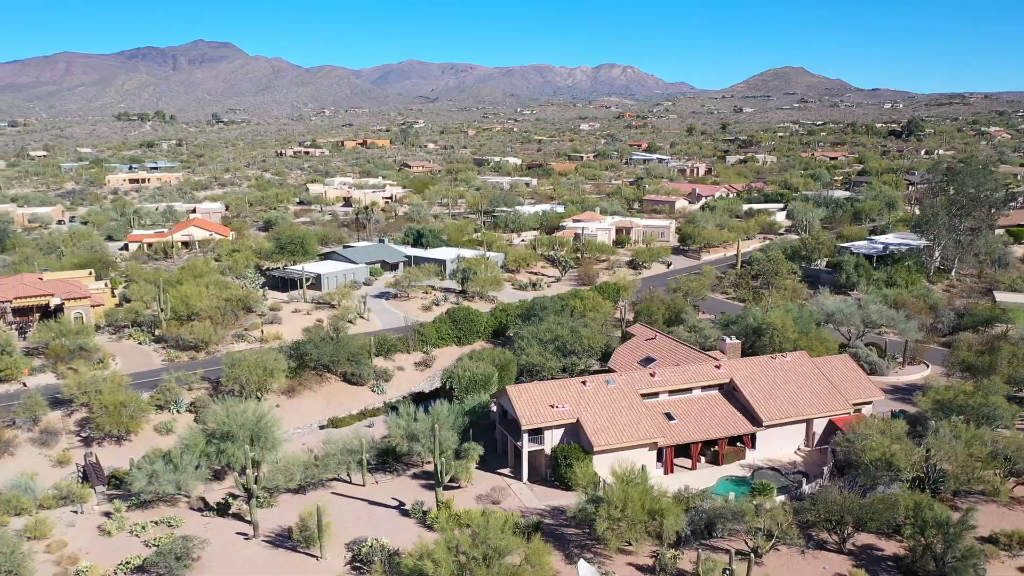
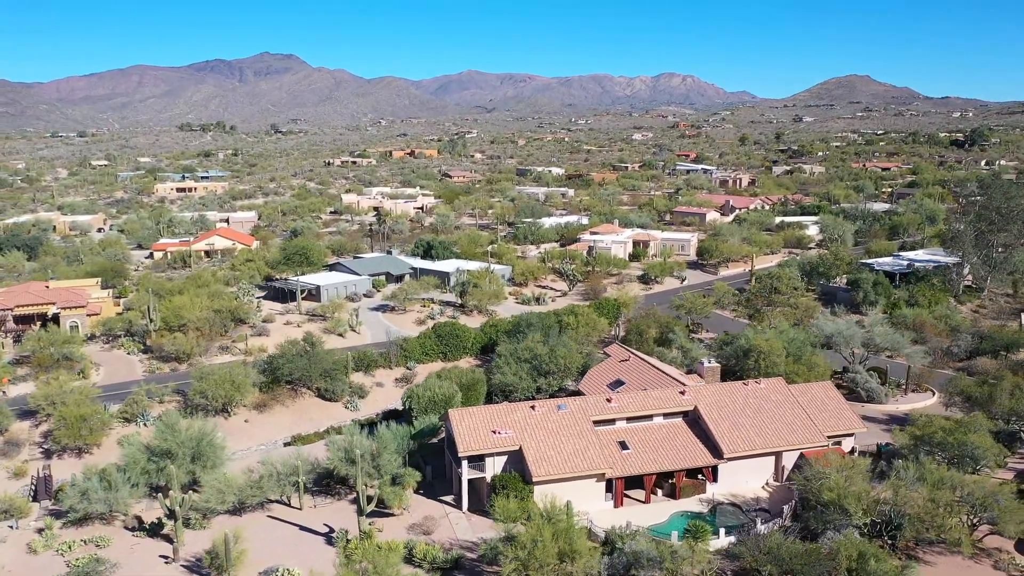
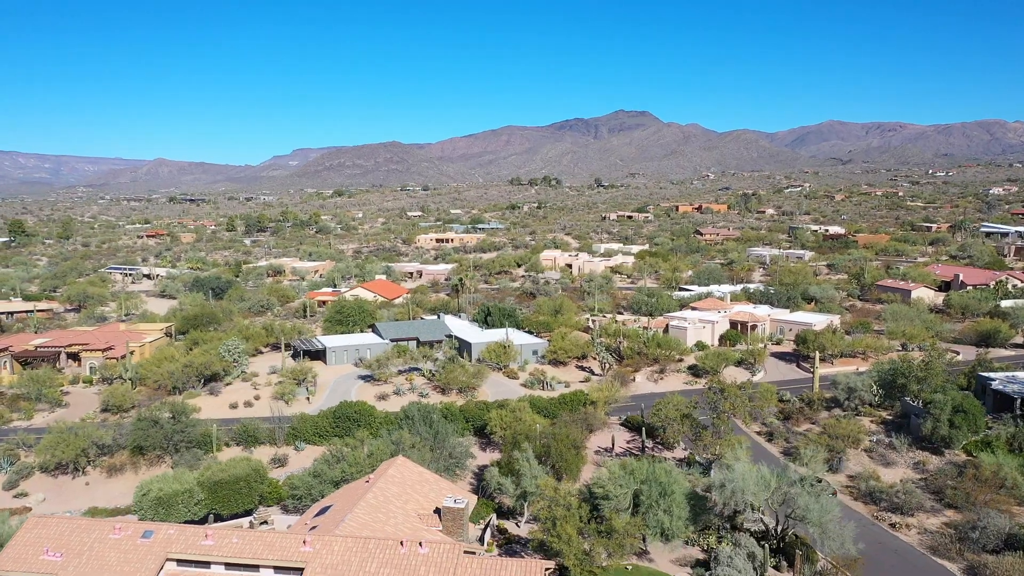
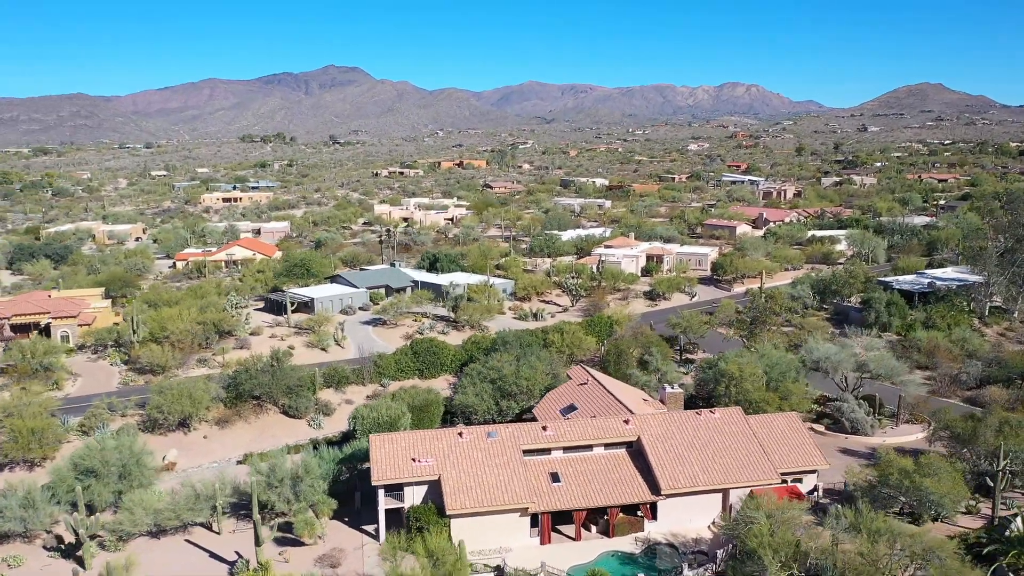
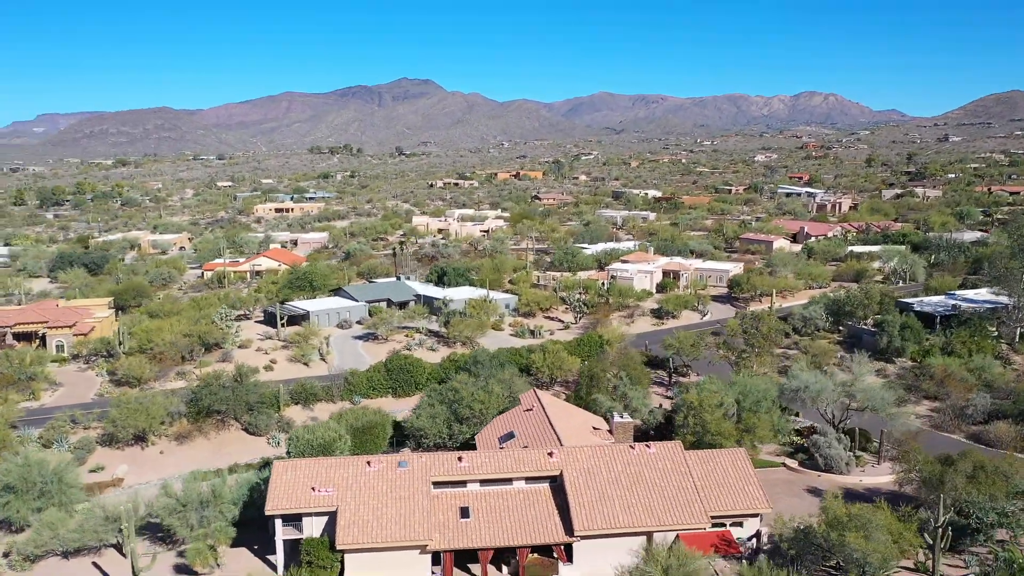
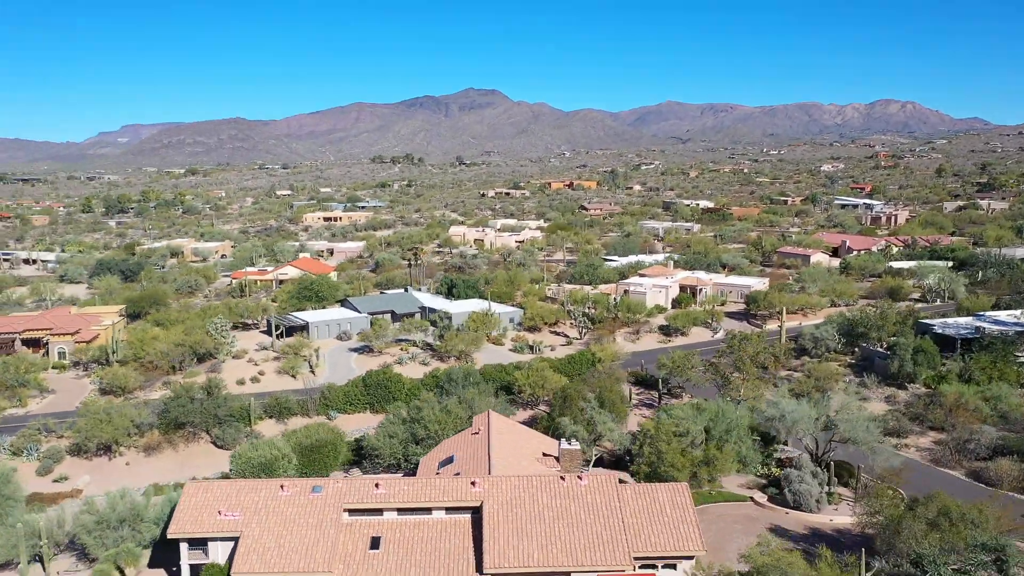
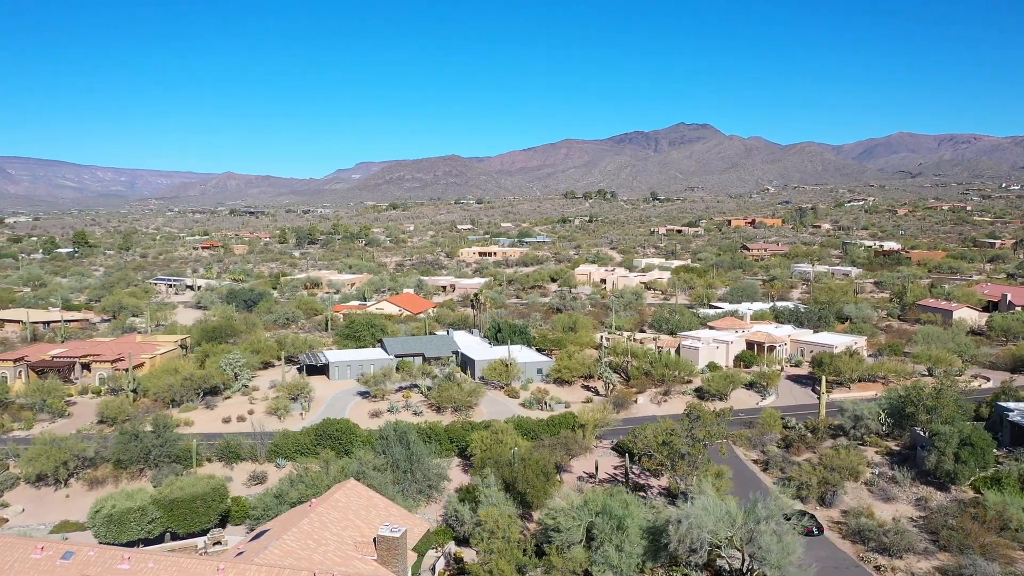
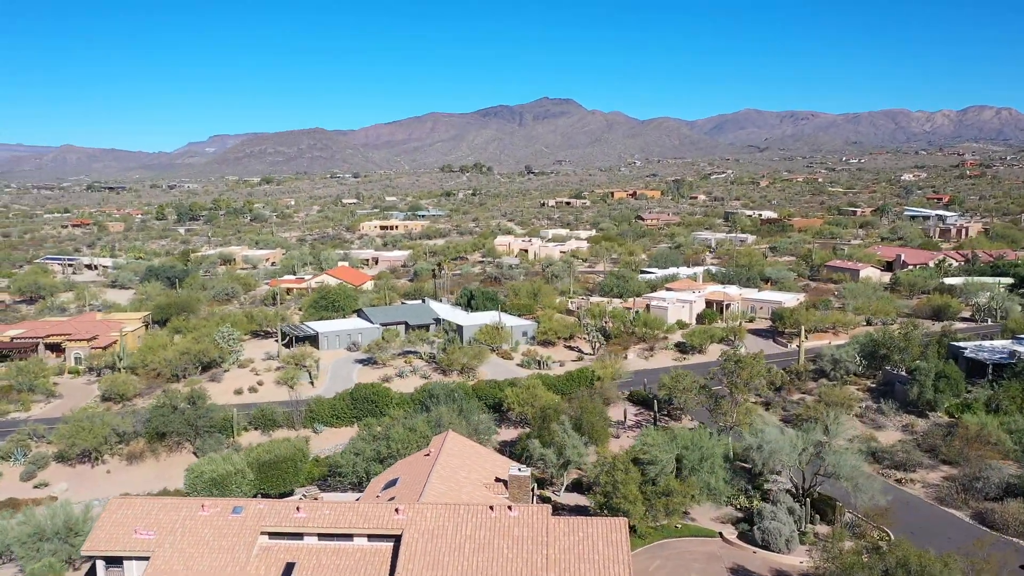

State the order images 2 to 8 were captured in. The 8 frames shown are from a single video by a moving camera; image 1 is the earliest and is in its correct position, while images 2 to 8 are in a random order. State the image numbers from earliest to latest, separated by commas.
2, 4, 5, 6, 8, 3, 7
